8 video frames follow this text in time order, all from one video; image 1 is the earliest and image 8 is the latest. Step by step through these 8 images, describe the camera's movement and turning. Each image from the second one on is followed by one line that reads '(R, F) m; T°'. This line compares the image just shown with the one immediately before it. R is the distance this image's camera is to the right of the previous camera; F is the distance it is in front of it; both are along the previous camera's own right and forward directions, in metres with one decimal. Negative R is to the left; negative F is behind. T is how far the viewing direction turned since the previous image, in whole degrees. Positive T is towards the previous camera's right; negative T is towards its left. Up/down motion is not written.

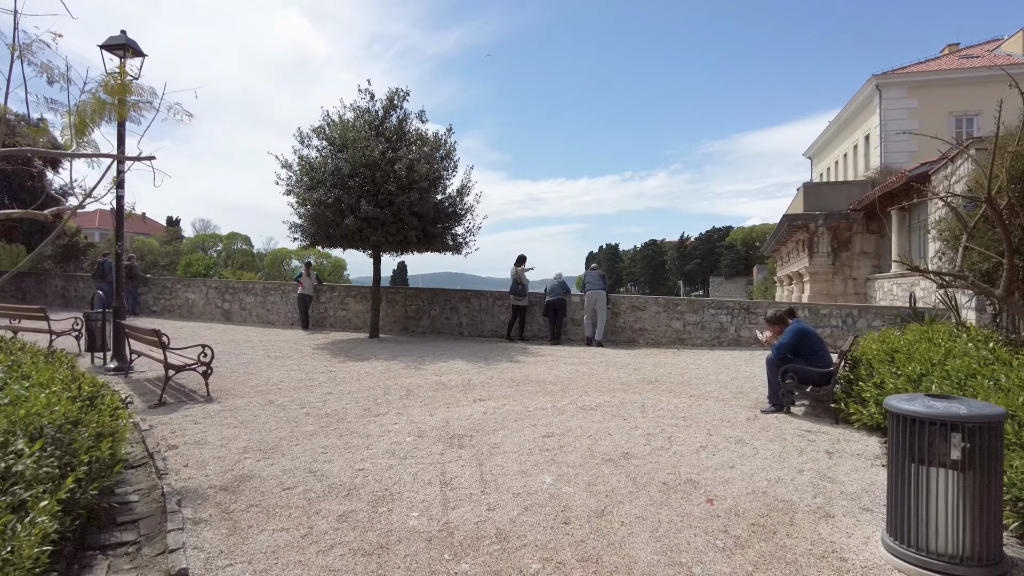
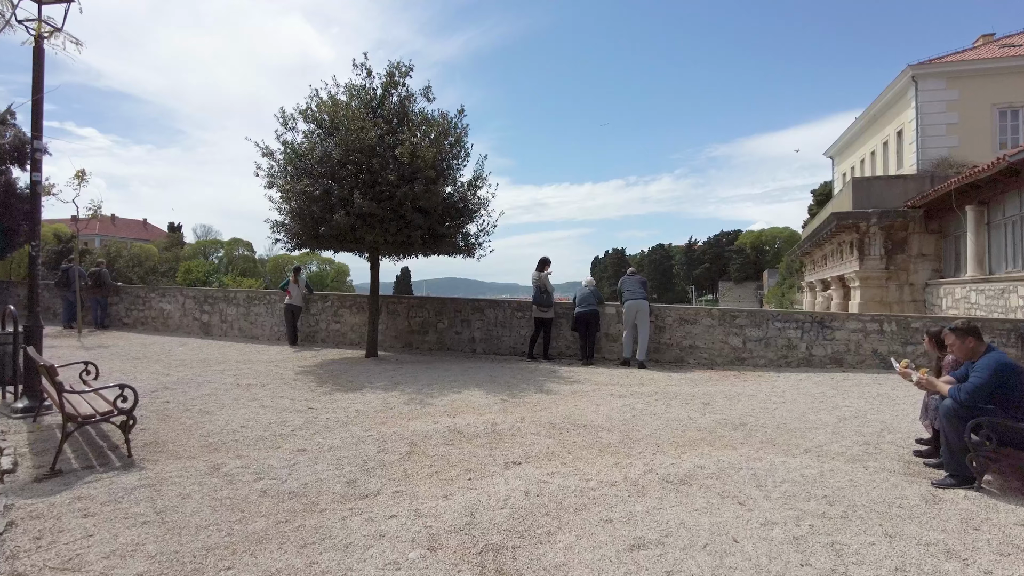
(-0.3, +1.9) m; 0°
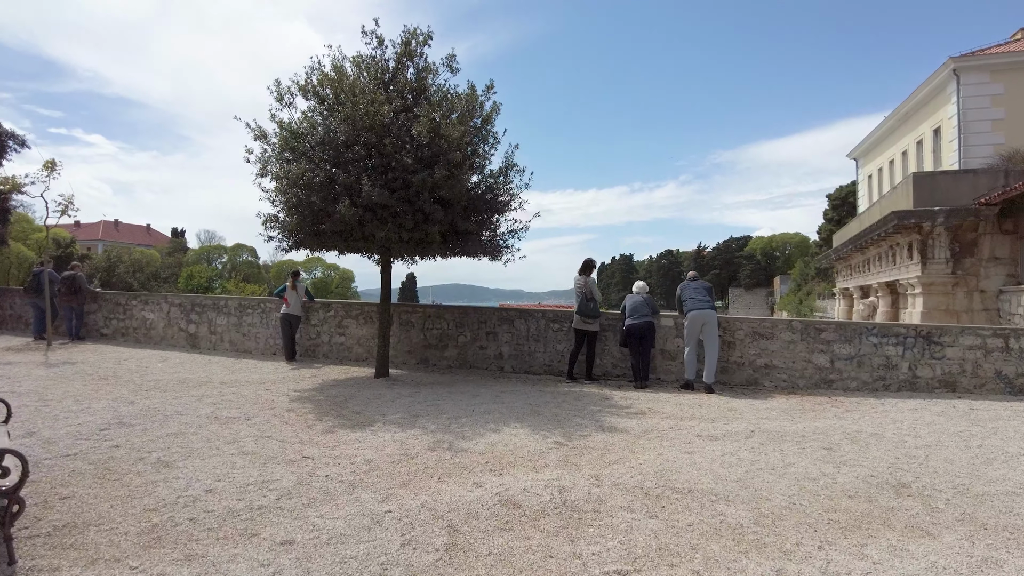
(-0.4, +1.6) m; 0°
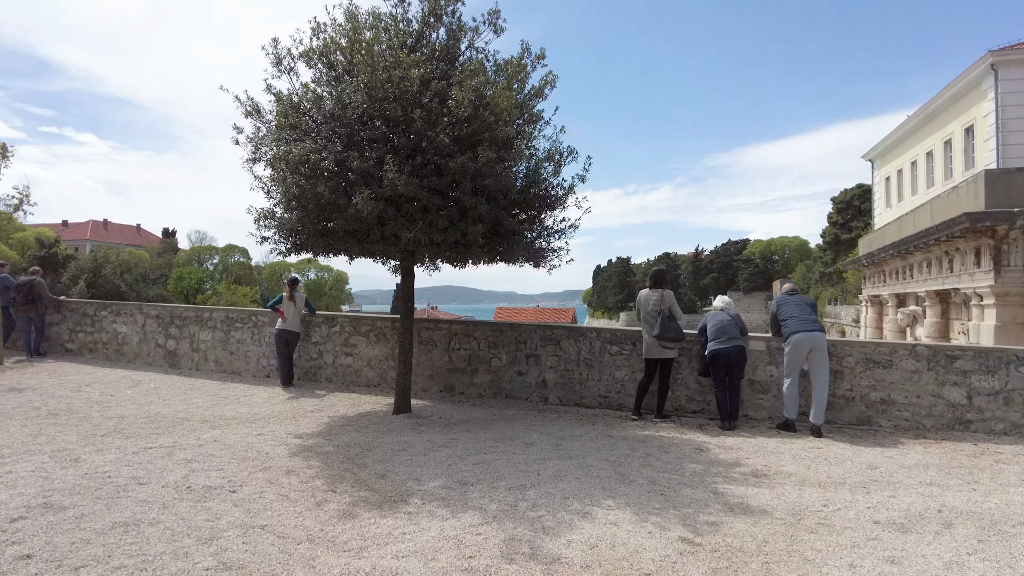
(-0.6, +1.7) m; +1°
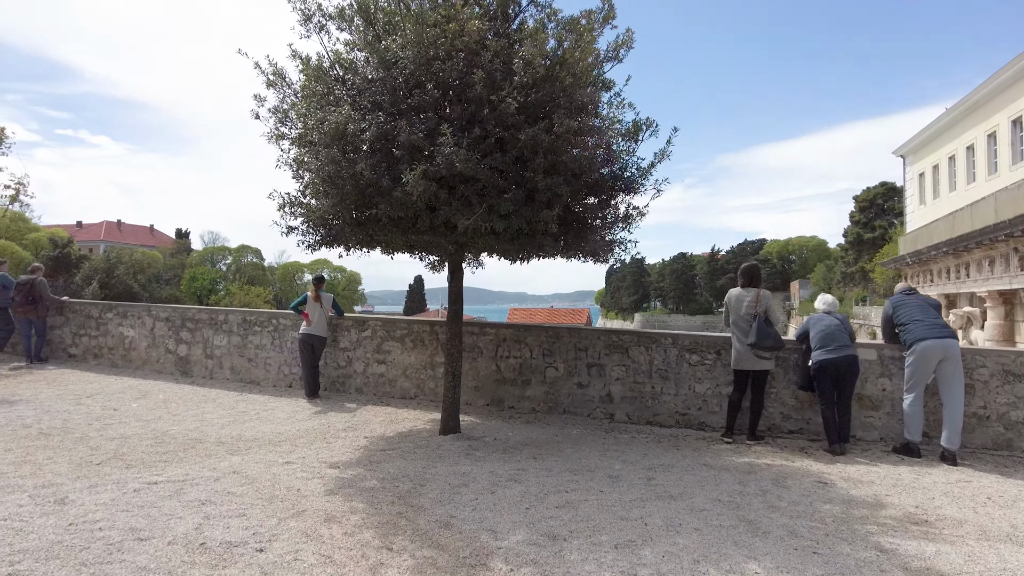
(-0.5, +1.0) m; -1°
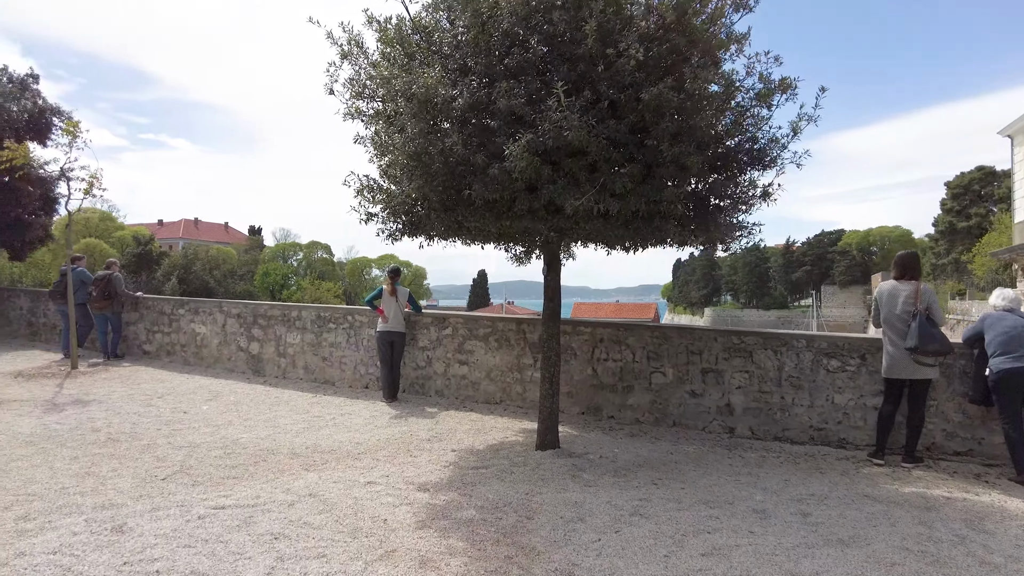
(-0.3, +0.8) m; -5°
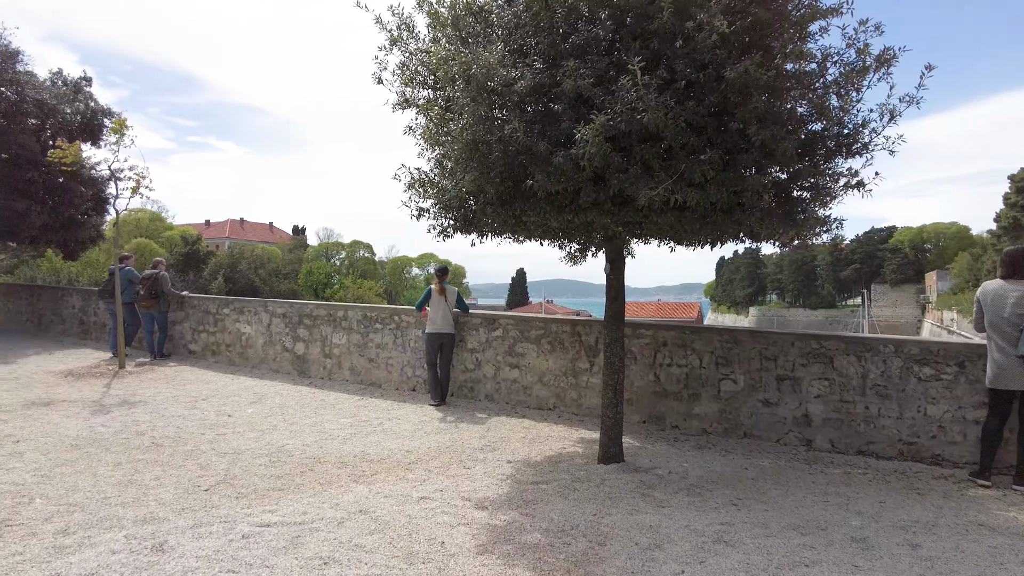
(-0.2, +0.4) m; -3°
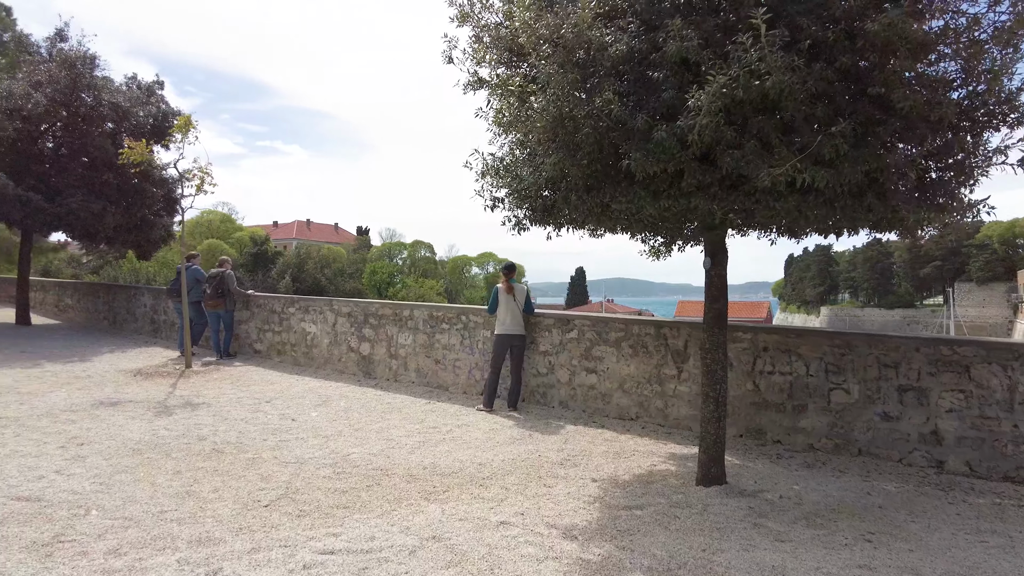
(-0.2, +0.5) m; -5°
